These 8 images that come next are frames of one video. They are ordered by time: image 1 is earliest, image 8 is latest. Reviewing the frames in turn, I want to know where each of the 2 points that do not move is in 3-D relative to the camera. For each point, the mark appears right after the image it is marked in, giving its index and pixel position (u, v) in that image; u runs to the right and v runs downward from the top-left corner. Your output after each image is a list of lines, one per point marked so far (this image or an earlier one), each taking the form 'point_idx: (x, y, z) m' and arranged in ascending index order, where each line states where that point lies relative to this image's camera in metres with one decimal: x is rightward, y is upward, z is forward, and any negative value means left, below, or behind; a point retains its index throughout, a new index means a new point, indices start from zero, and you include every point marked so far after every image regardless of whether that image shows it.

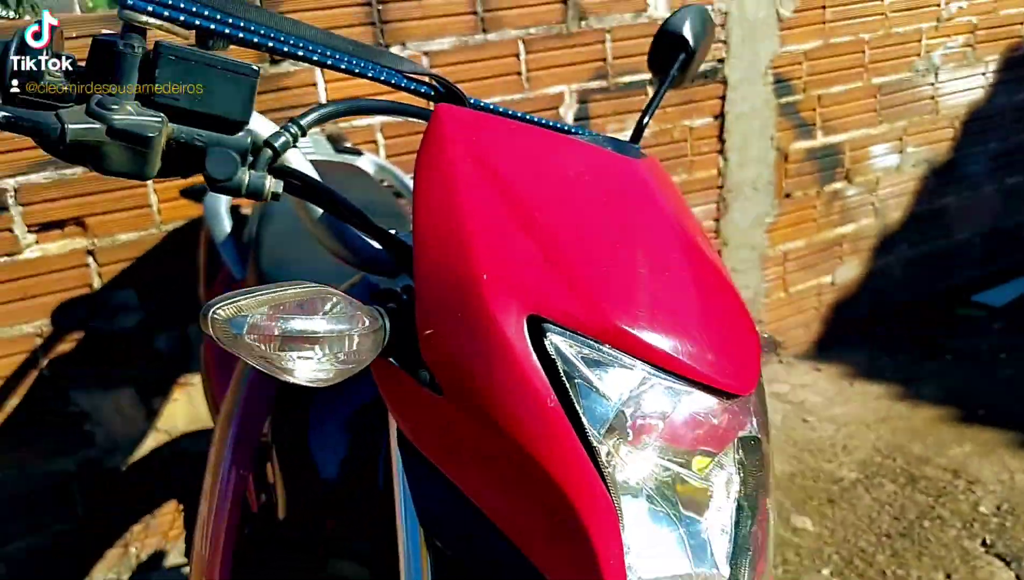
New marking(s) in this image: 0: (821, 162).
0: (+1.2, +0.5, +3.4) m
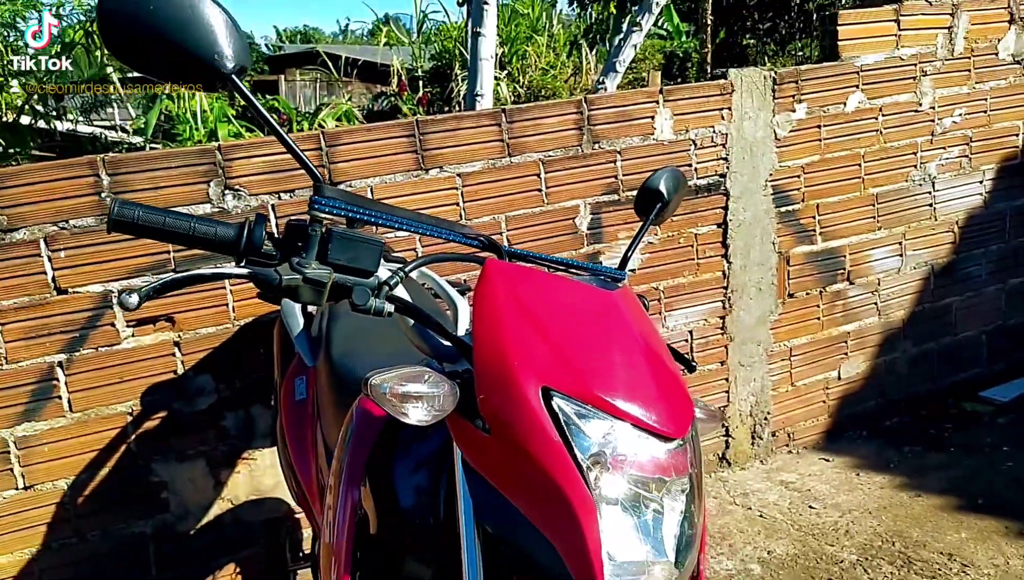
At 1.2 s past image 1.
0: (+1.3, +0.1, +3.7) m
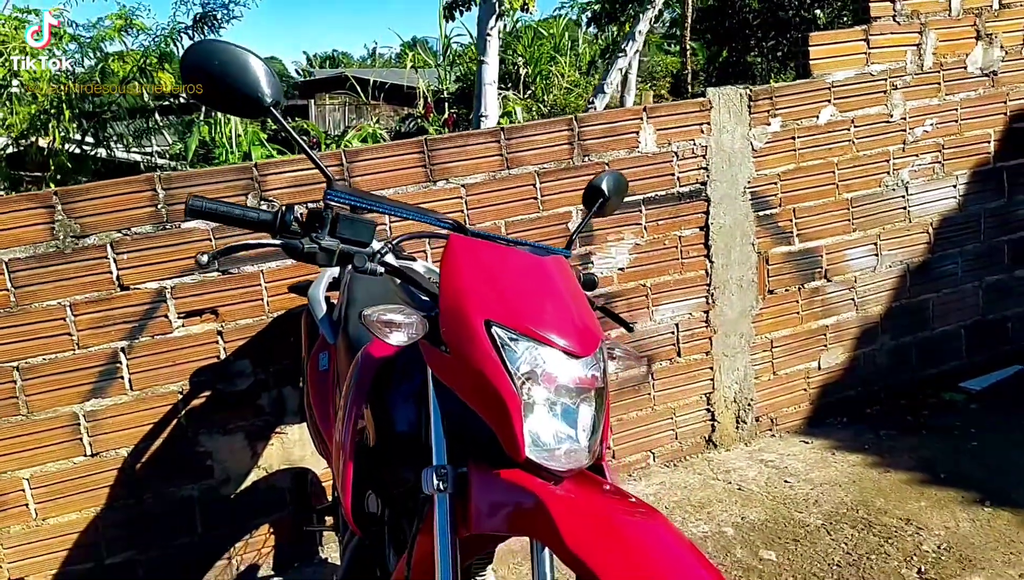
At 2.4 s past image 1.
0: (+1.3, +0.1, +4.1) m
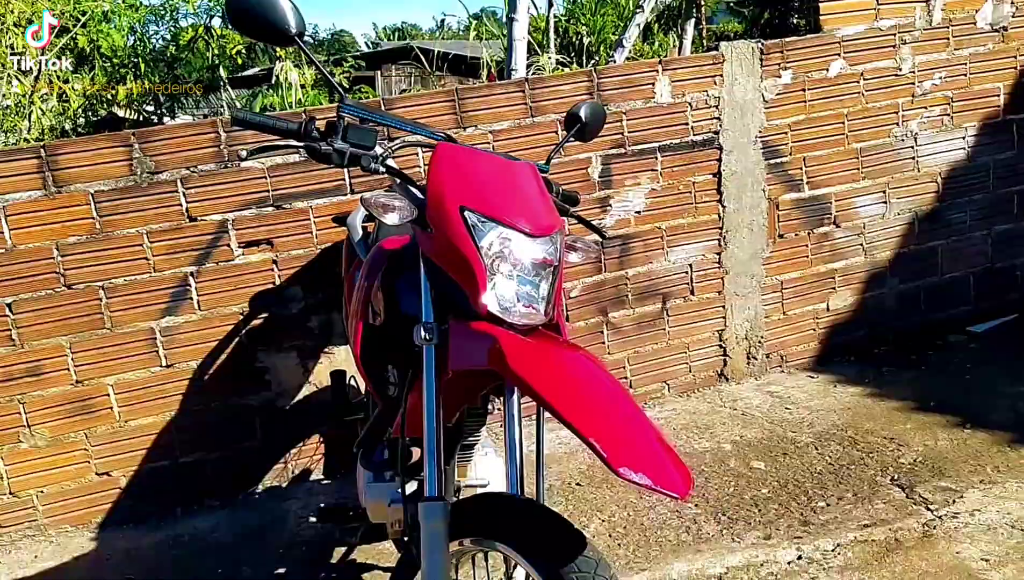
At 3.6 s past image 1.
0: (+1.5, +0.4, +4.3) m
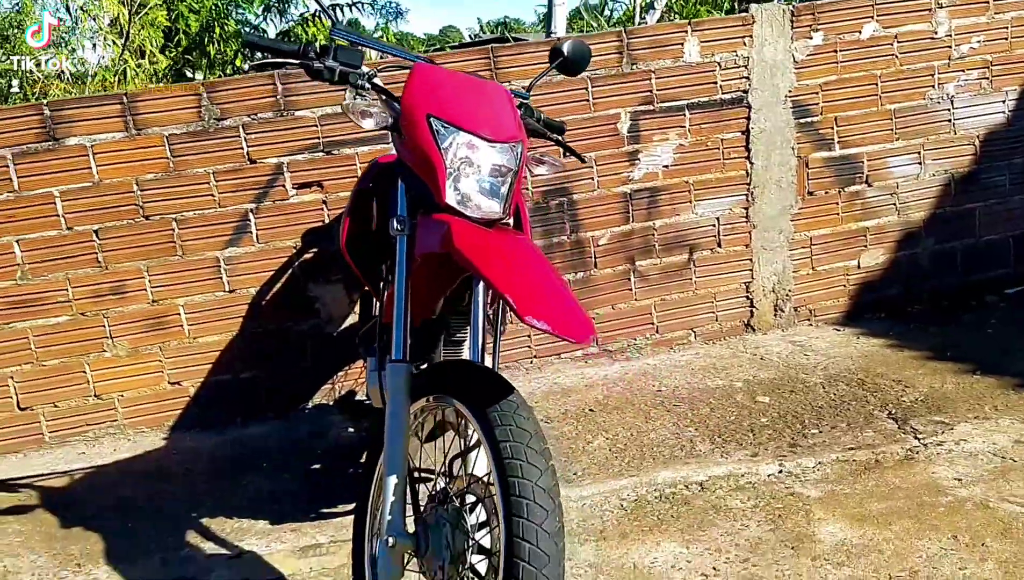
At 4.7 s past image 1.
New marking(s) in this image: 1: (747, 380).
0: (+1.7, +0.6, +4.5) m
1: (+1.0, -0.4, +3.8) m
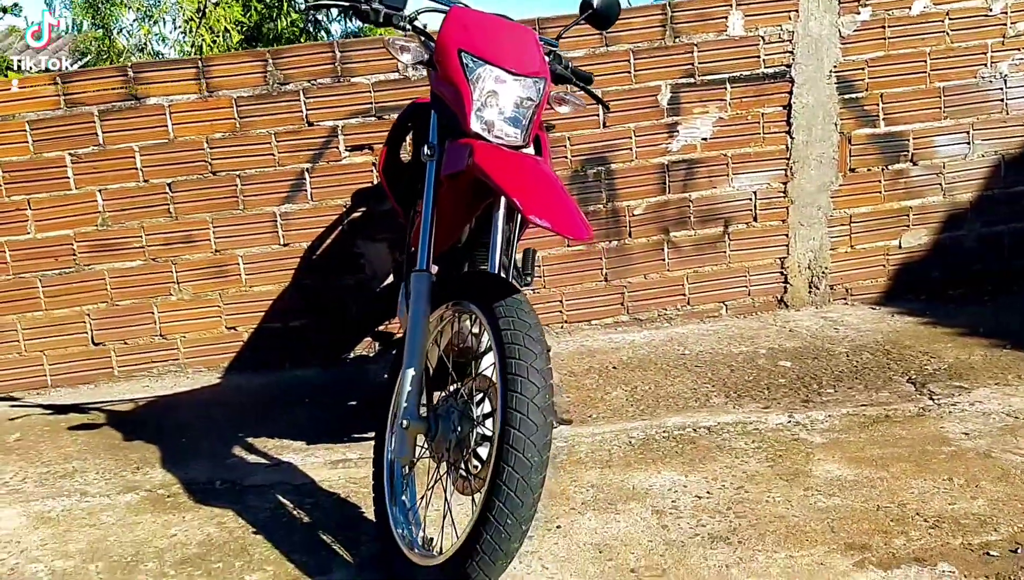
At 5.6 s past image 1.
0: (+1.9, +0.7, +4.5) m
1: (+1.2, -0.3, +3.8) m
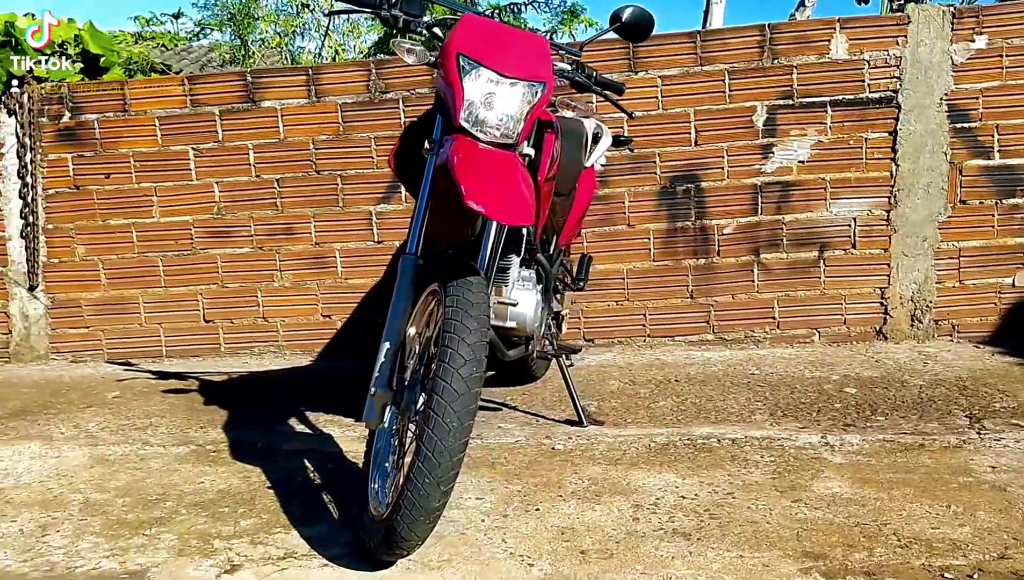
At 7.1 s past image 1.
0: (+2.4, +0.5, +4.2) m
1: (+1.4, -0.4, +3.7) m
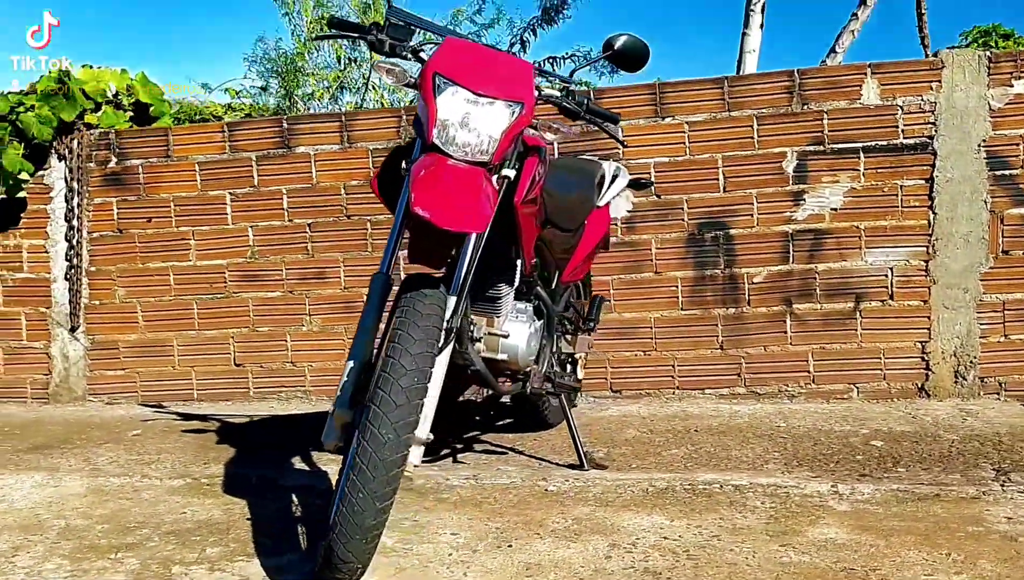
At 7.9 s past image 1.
0: (+2.5, +0.3, +4.1) m
1: (+1.5, -0.6, +3.5) m
